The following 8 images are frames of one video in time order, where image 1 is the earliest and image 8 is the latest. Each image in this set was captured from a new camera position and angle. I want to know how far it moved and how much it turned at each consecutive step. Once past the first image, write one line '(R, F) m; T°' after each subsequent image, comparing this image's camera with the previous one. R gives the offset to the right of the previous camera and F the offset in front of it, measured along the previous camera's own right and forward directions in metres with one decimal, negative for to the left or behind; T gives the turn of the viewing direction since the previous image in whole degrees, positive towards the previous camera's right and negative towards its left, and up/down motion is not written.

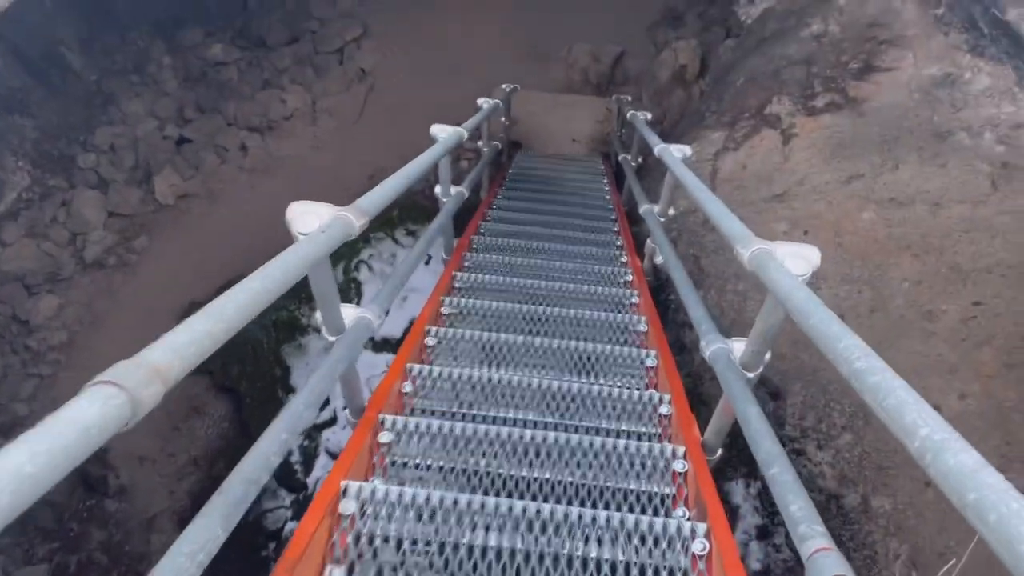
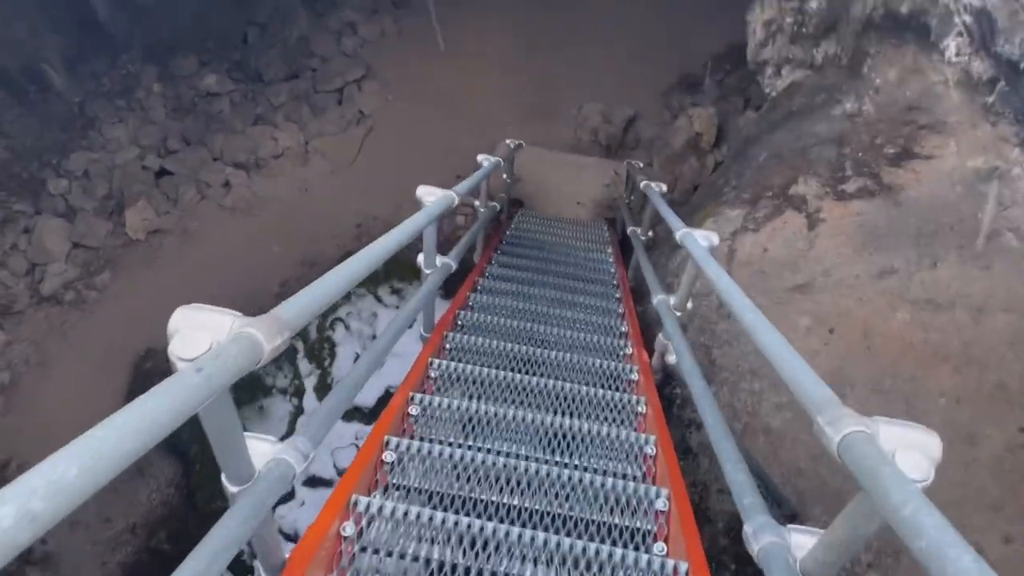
(0.0, +0.5) m; 0°
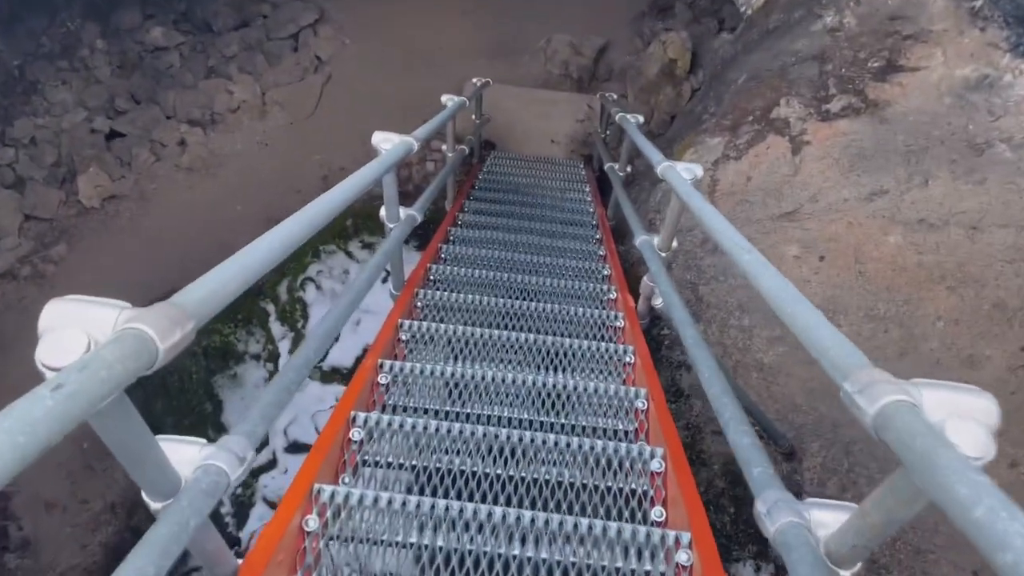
(0.0, +0.2) m; +1°
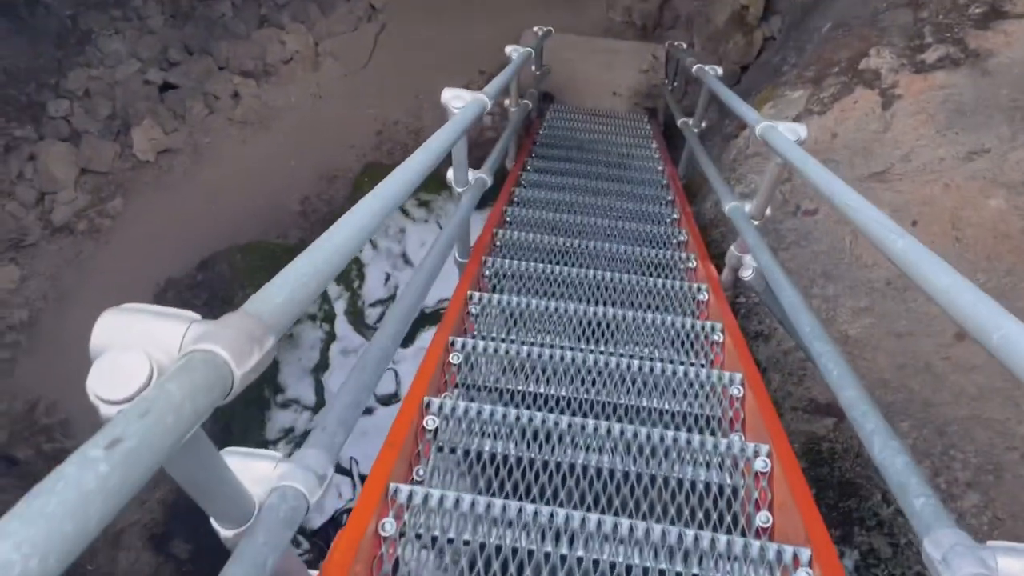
(-0.1, +0.2) m; -3°
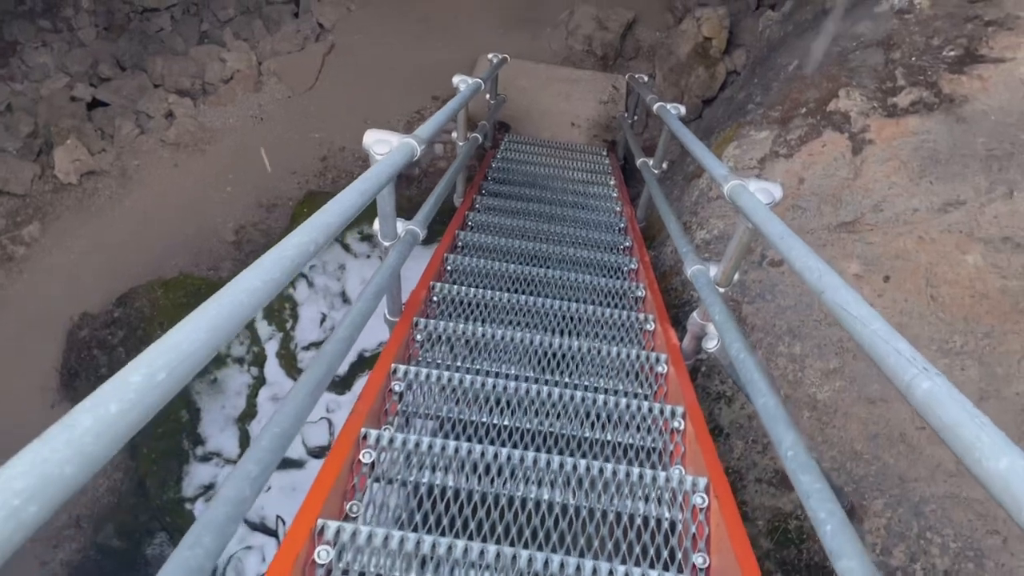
(+0.1, +0.3) m; +3°
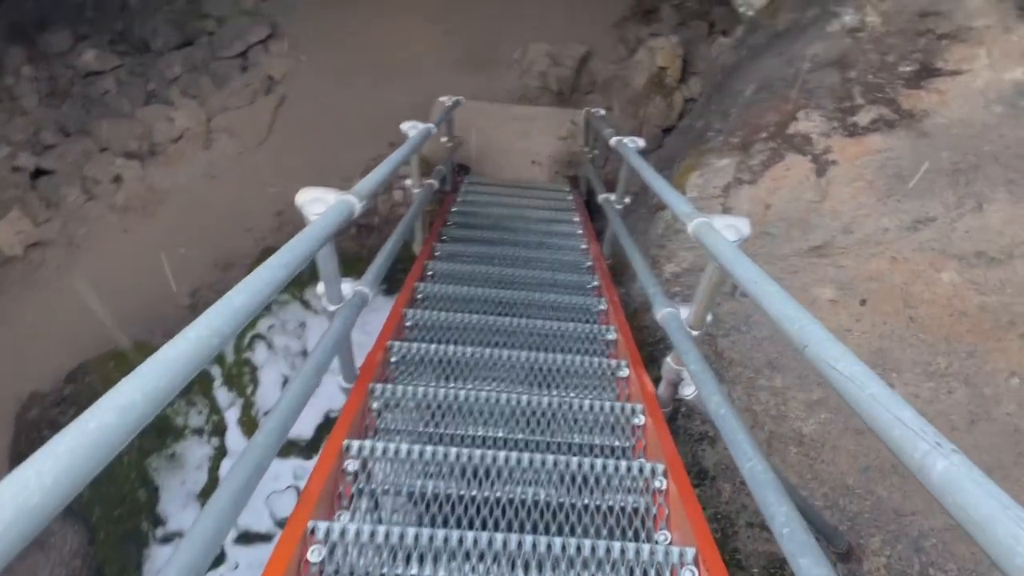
(0.0, +0.1) m; +2°
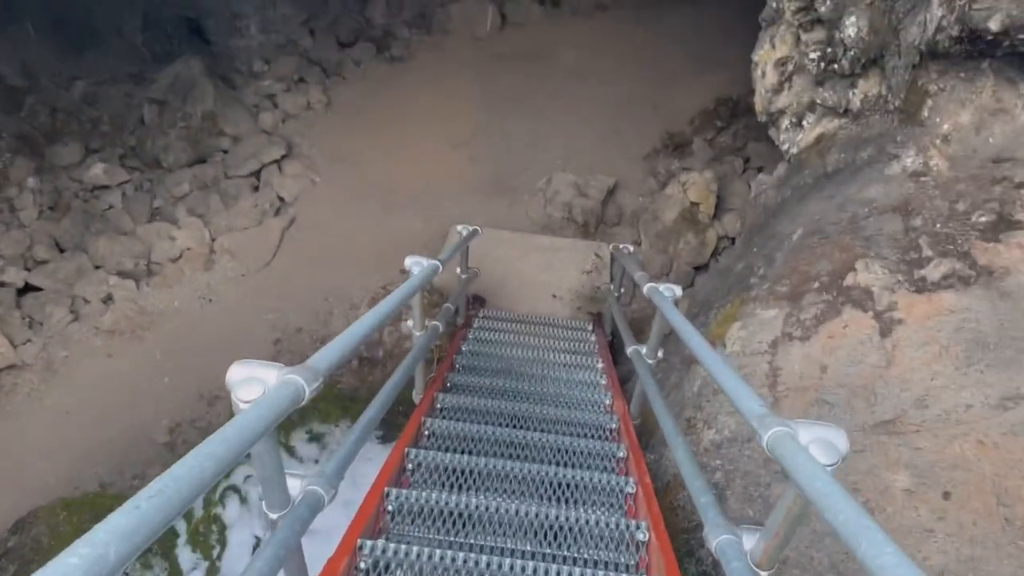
(0.0, +0.5) m; -2°
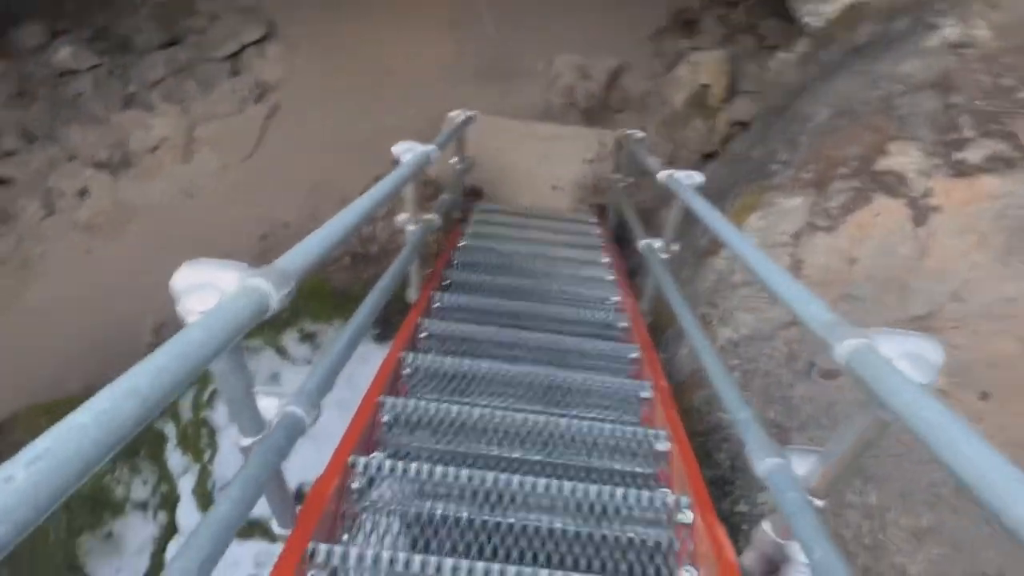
(0.0, +0.3) m; 0°
